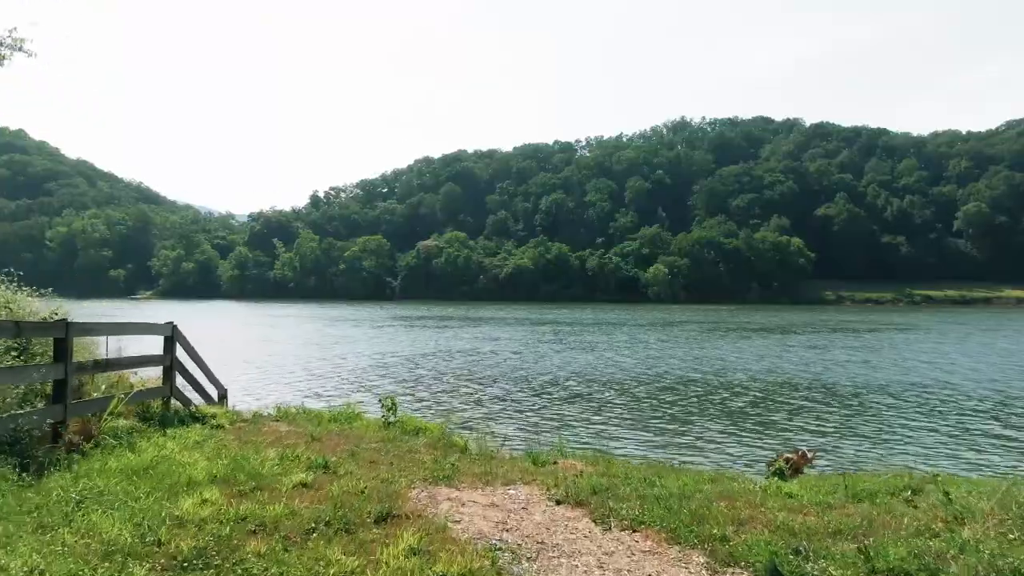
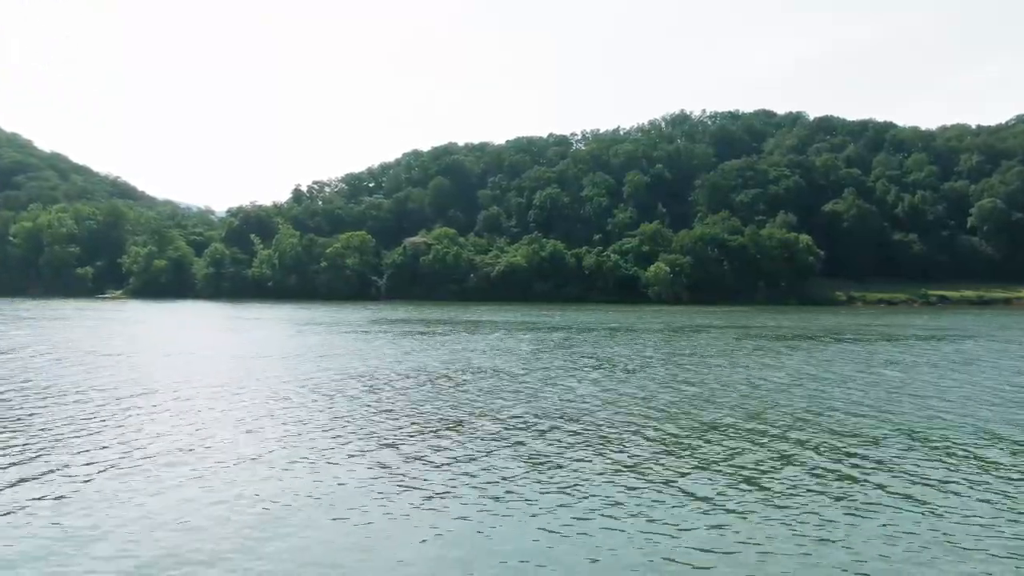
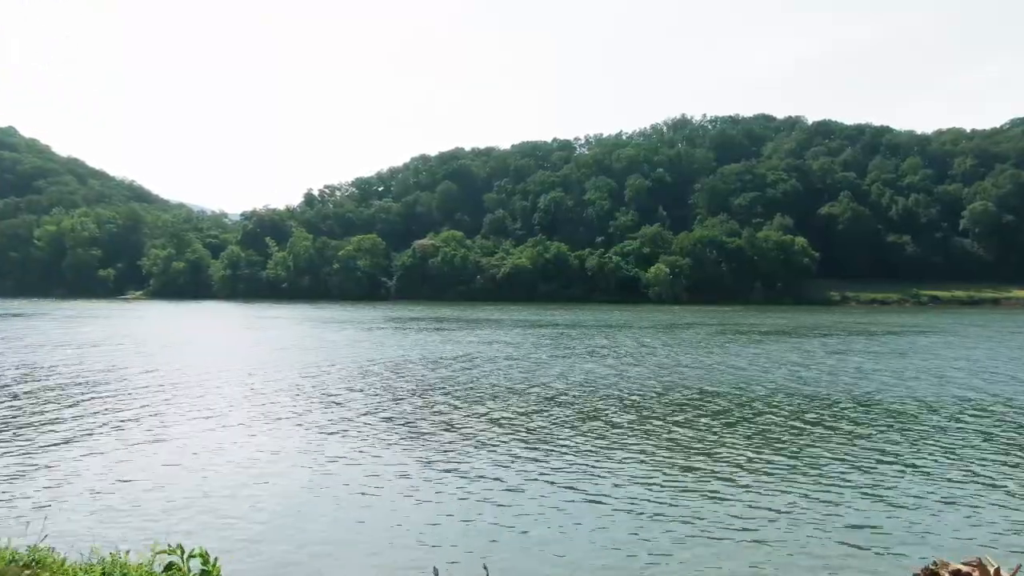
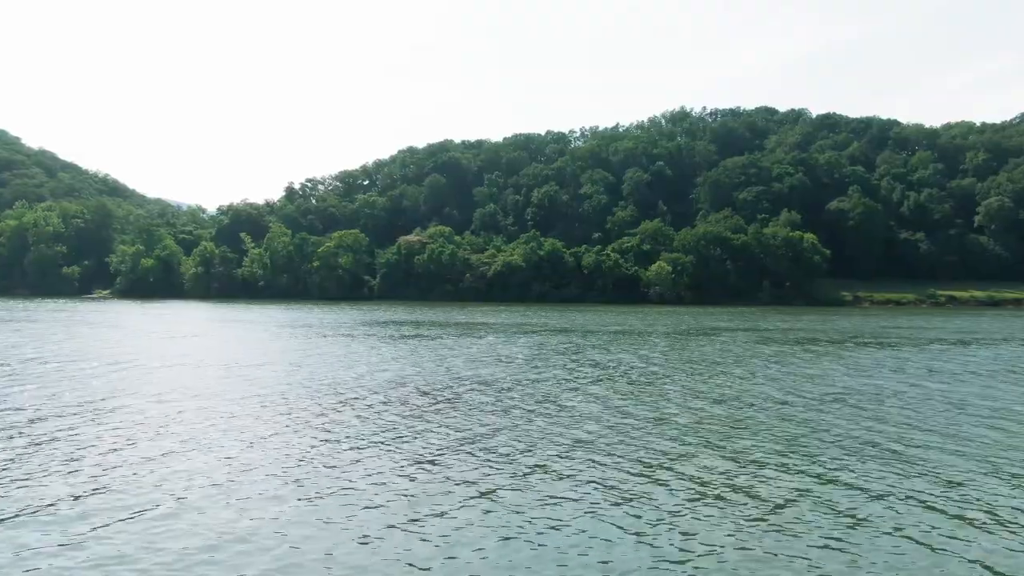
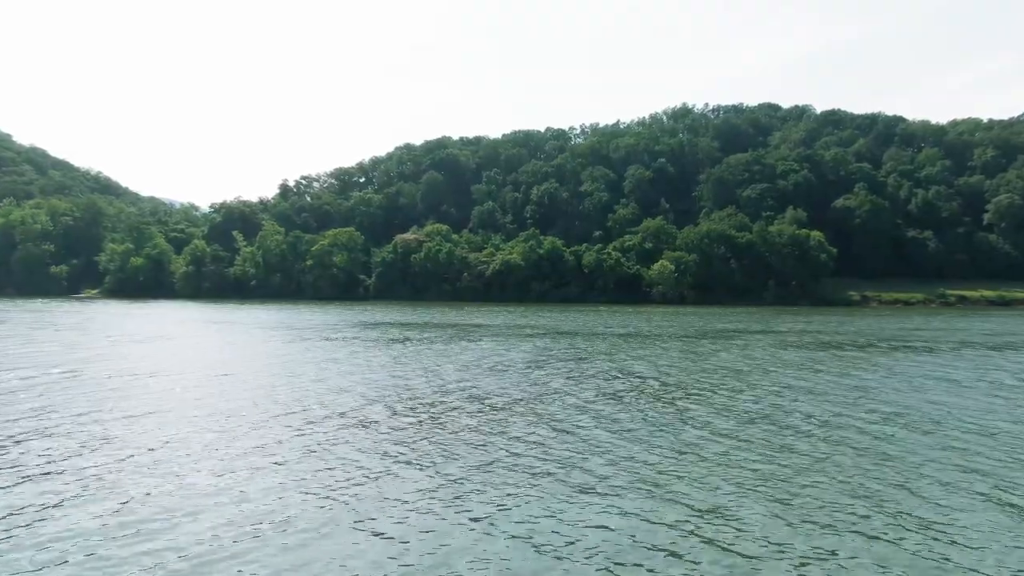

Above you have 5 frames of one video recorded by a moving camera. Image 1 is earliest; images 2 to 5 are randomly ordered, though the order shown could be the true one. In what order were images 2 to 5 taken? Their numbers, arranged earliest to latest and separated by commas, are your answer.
3, 2, 4, 5
